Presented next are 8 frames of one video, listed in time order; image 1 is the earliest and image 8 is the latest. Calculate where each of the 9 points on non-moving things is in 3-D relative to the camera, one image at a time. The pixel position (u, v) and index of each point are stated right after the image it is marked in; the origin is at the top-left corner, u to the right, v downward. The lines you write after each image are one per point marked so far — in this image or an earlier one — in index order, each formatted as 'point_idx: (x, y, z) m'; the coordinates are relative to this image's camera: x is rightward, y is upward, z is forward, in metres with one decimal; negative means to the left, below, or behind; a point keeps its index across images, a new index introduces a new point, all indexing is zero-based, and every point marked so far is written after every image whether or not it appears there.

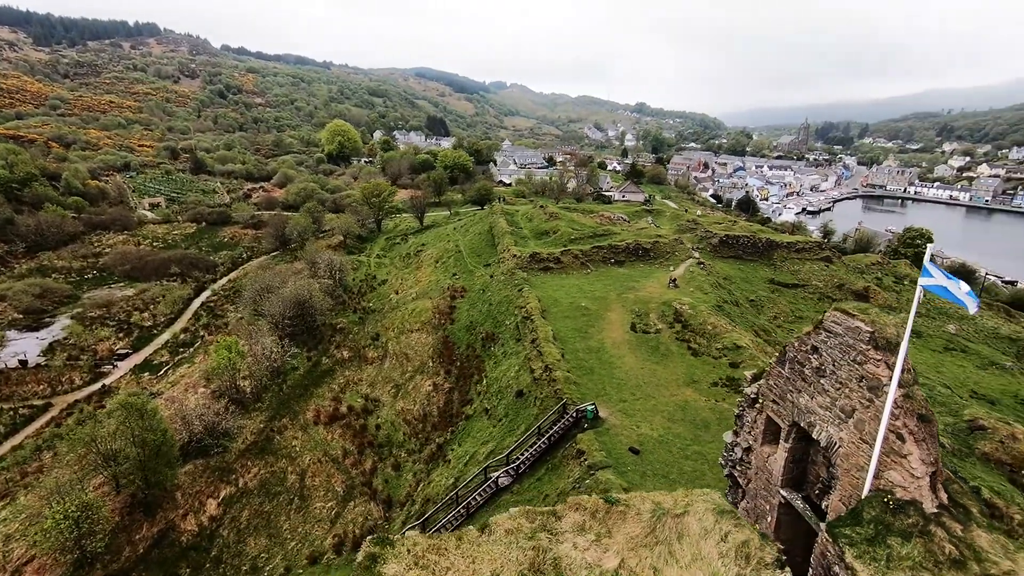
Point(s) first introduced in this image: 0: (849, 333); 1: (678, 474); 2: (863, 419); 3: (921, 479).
0: (+4.9, -0.7, +7.9) m
1: (+5.2, -5.8, +17.2) m
2: (+4.9, -1.8, +7.7) m
3: (+5.2, -2.4, +7.0) m
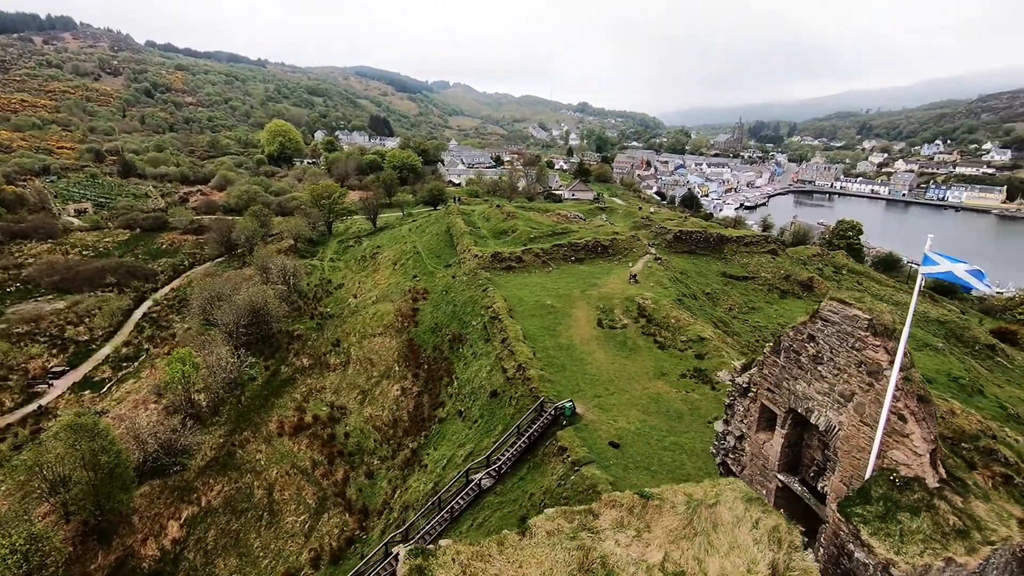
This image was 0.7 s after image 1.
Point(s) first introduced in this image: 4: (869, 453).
0: (+5.1, -0.5, +8.3) m
1: (+4.7, -5.7, +17.6) m
2: (+5.2, -1.7, +8.1) m
3: (+5.6, -2.3, +7.4) m
4: (+5.2, -2.4, +7.9) m
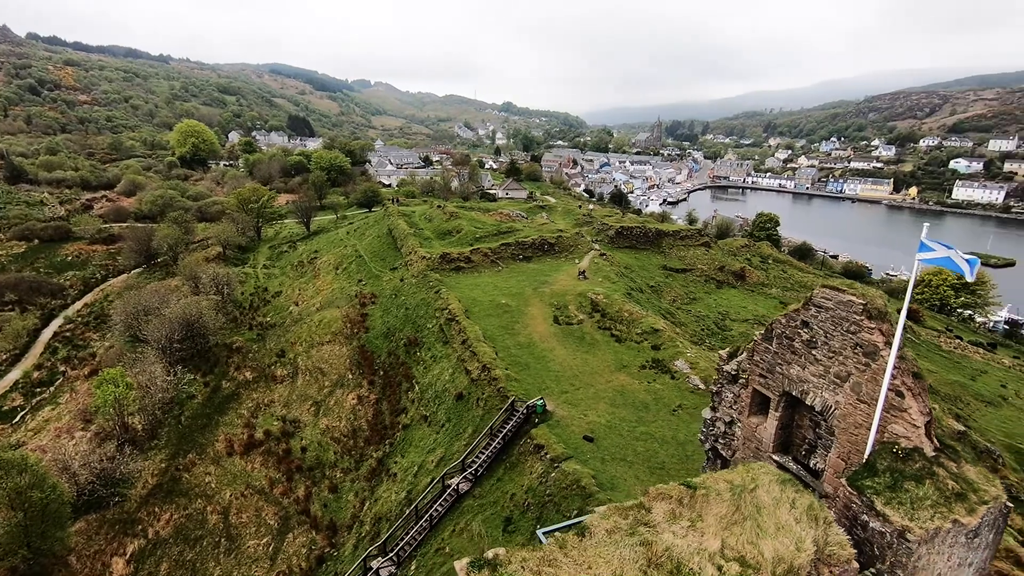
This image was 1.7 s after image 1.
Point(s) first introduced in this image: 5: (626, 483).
0: (+5.4, -0.3, +8.9) m
1: (+4.0, -5.5, +18.0) m
2: (+5.5, -1.5, +8.6) m
3: (+6.0, -2.1, +8.0) m
4: (+5.6, -2.2, +8.5) m
5: (+3.4, -5.8, +16.4) m
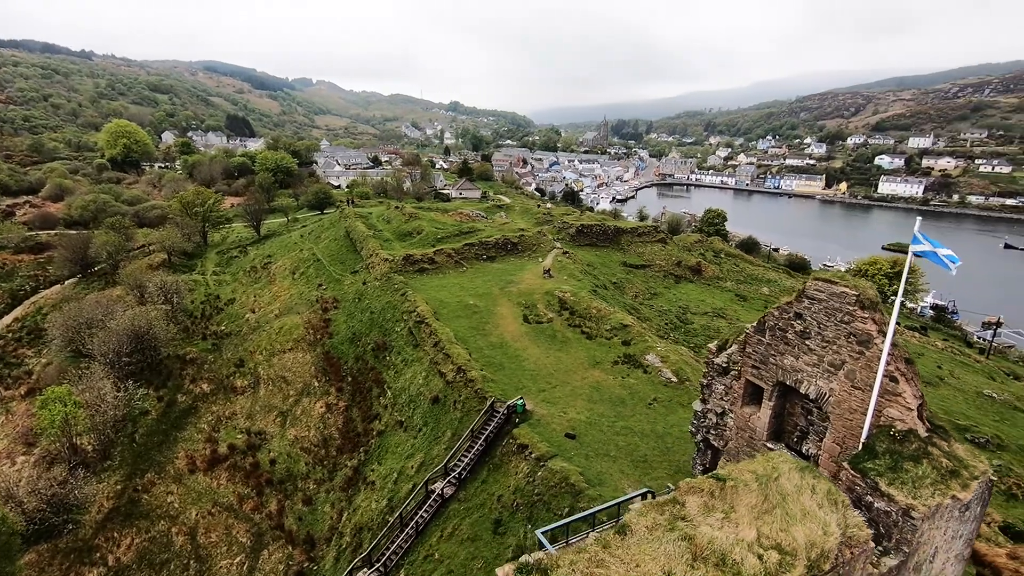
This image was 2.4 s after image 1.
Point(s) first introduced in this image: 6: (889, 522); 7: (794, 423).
0: (+5.5, -0.2, +9.3) m
1: (+3.5, -5.4, +18.3) m
2: (+5.7, -1.3, +9.1) m
3: (+6.2, -1.9, +8.5) m
4: (+5.8, -2.1, +8.9) m
5: (+3.1, -5.8, +16.6) m
6: (+5.7, -3.5, +8.2) m
7: (+5.6, -2.7, +10.8) m
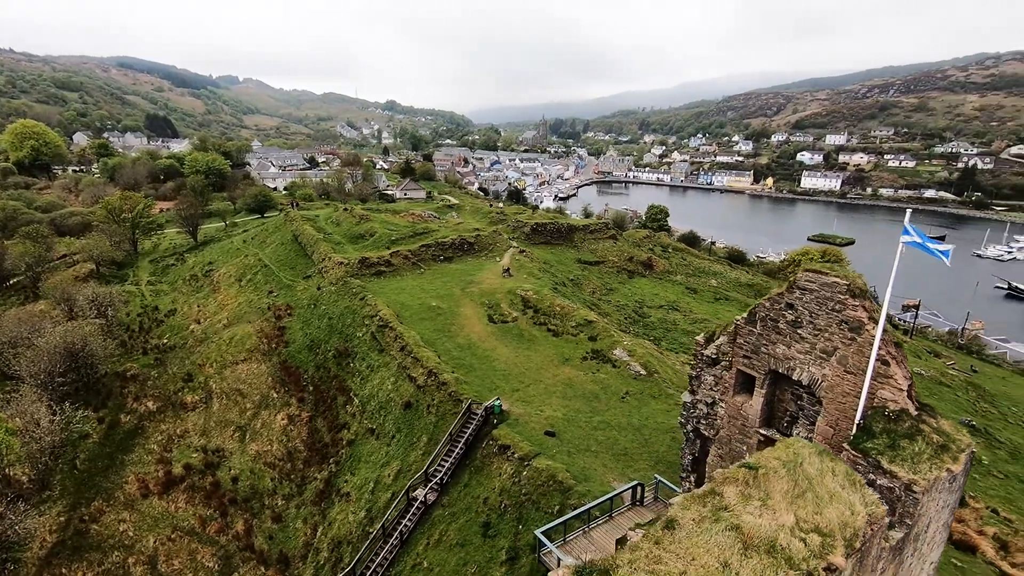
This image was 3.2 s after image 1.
0: (+5.6, 0.0, +9.7) m
1: (+2.9, -5.3, +18.5) m
2: (+5.8, -1.2, +9.5) m
3: (+6.5, -1.7, +9.0) m
4: (+6.0, -1.9, +9.4) m
5: (+2.6, -5.7, +16.8) m
6: (+6.0, -3.3, +8.7) m
7: (+5.6, -2.5, +11.3) m
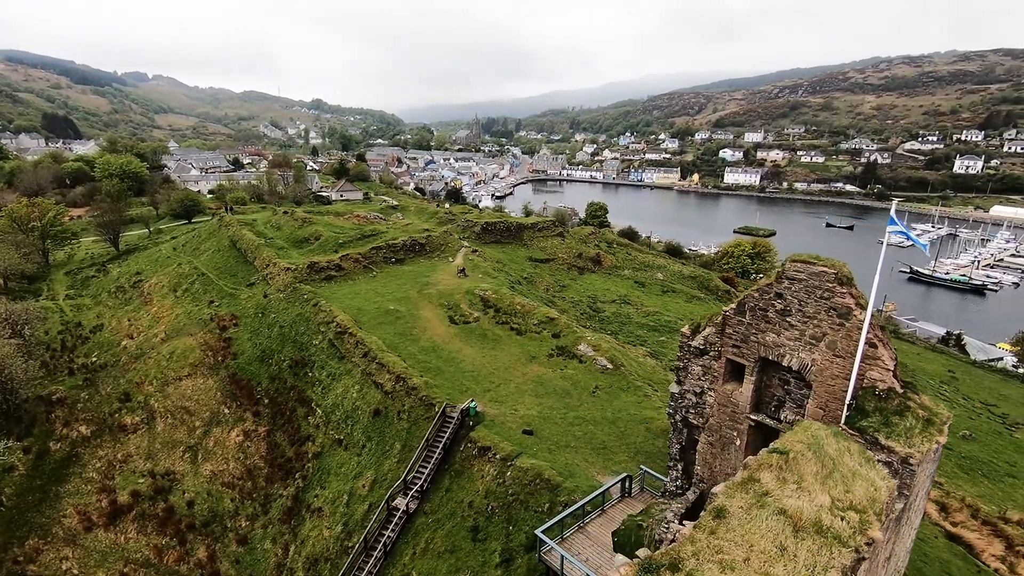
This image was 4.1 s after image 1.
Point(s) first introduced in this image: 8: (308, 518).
0: (+5.6, +0.2, +10.3) m
1: (+2.2, -5.2, +18.7) m
2: (+6.0, -0.9, +10.1) m
3: (+6.7, -1.5, +9.7) m
4: (+6.2, -1.7, +9.9) m
5: (+2.1, -5.6, +17.0) m
6: (+6.3, -3.1, +9.3) m
7: (+5.6, -2.3, +11.8) m
8: (-7.3, -8.2, +19.4) m
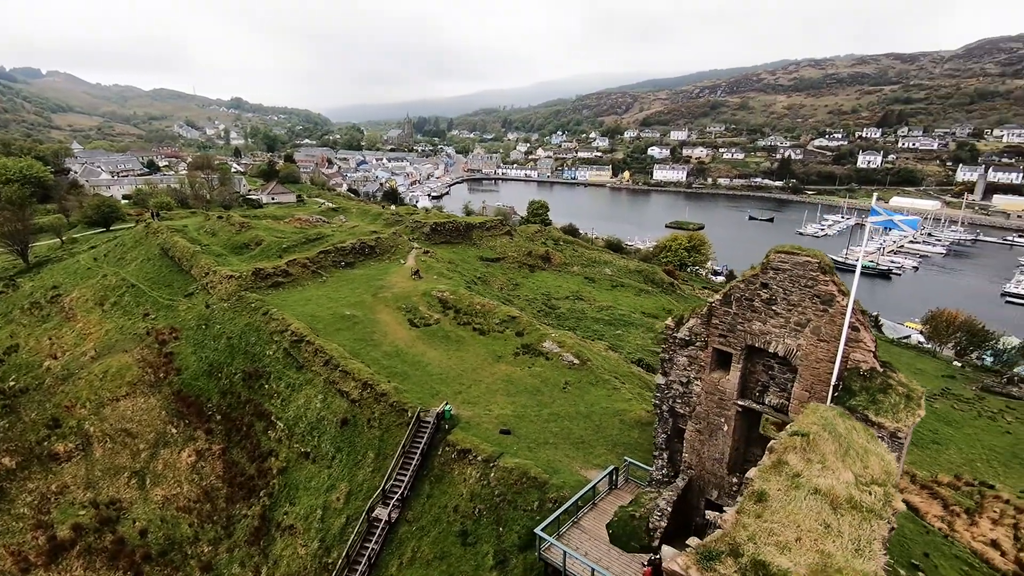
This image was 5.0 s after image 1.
0: (+5.6, +0.4, +10.8) m
1: (+1.4, -5.1, +18.8) m
2: (+6.0, -0.7, +10.7) m
3: (+6.8, -1.2, +10.4) m
4: (+6.2, -1.4, +10.6) m
5: (+1.6, -5.5, +17.1) m
6: (+6.5, -2.9, +10.0) m
7: (+5.5, -2.1, +12.3) m
8: (-7.9, -8.4, +18.5) m
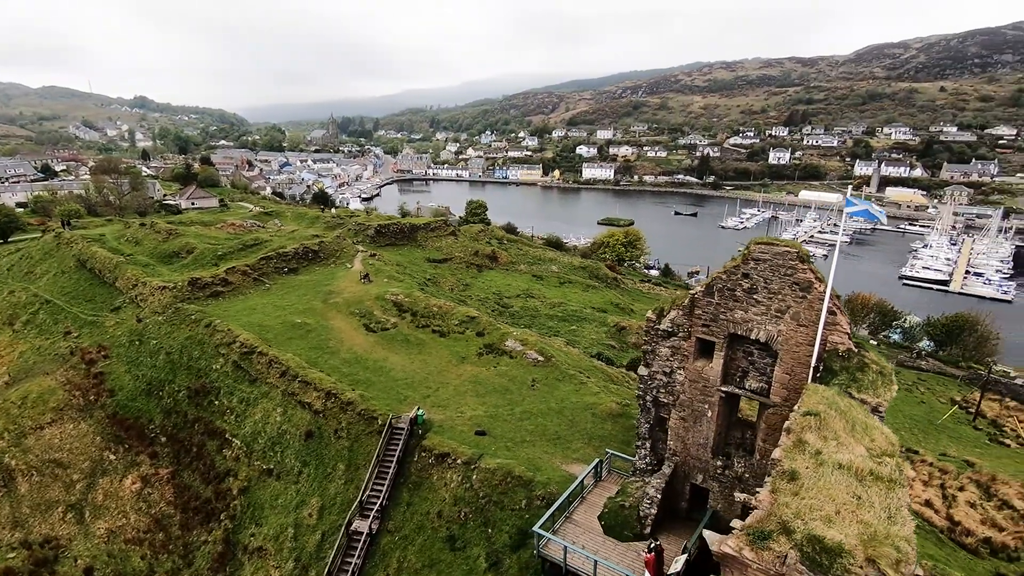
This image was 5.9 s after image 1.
0: (+5.5, +0.7, +11.4) m
1: (+0.6, -5.0, +18.9) m
2: (+5.9, -0.5, +11.4) m
3: (+6.8, -0.9, +11.1) m
4: (+6.2, -1.2, +11.3) m
5: (+1.0, -5.4, +17.2) m
6: (+6.7, -2.6, +10.7) m
7: (+5.3, -1.8, +12.9) m
8: (-8.5, -8.7, +17.5) m
